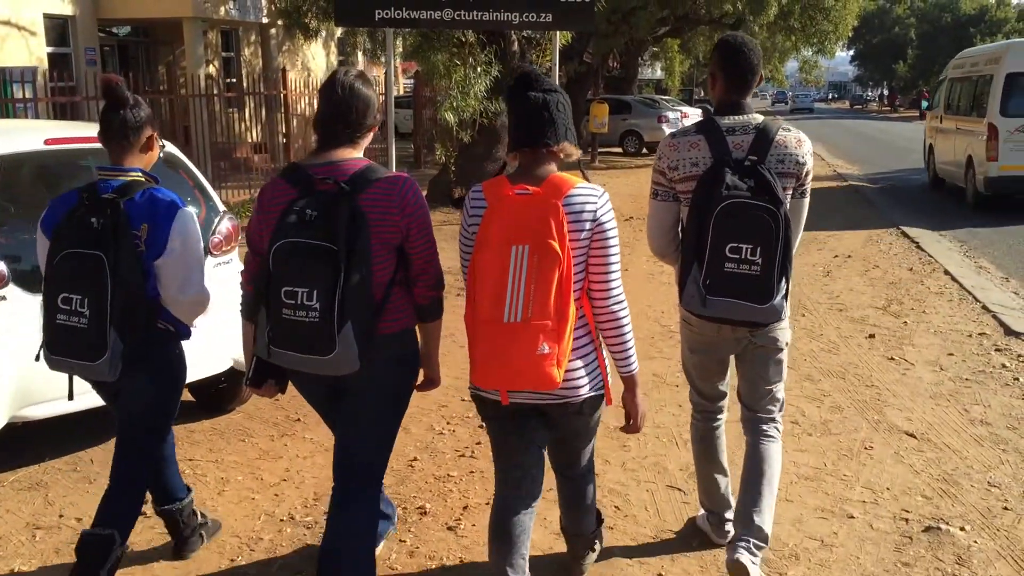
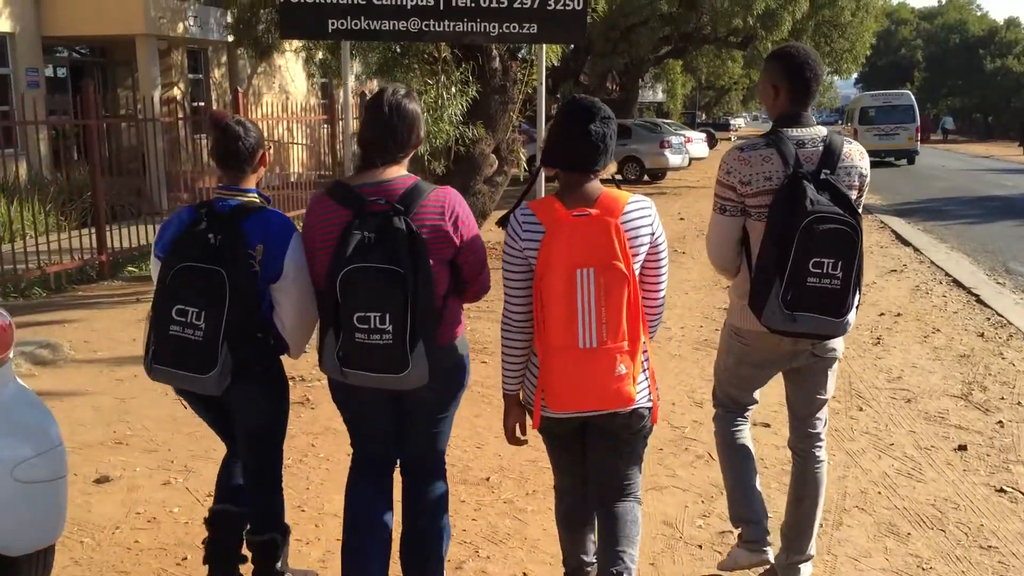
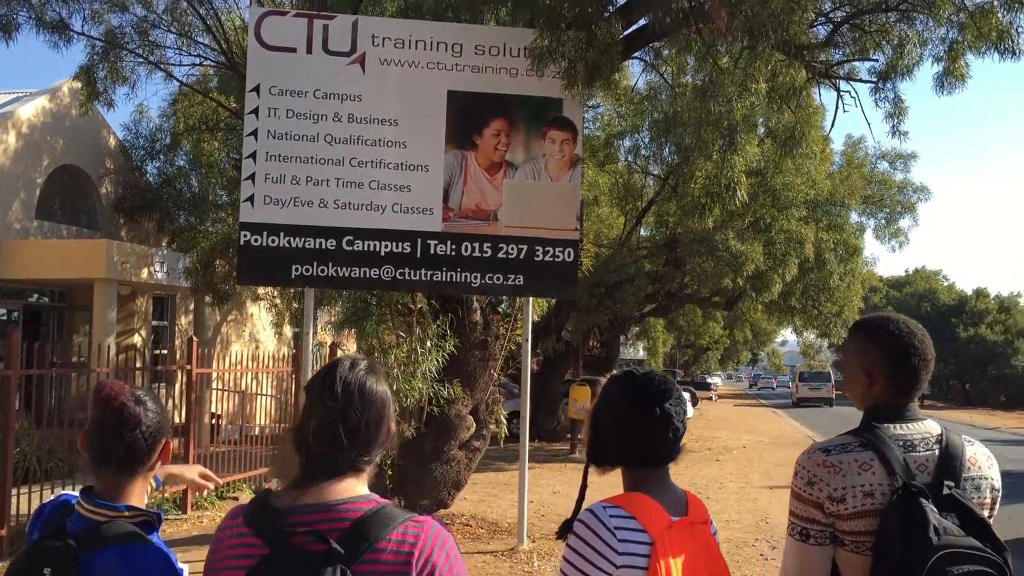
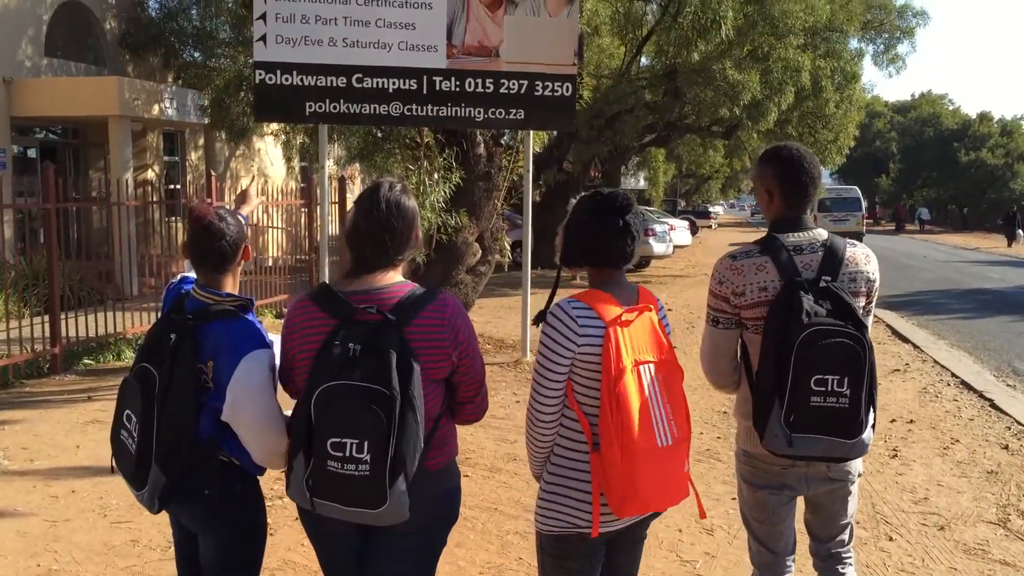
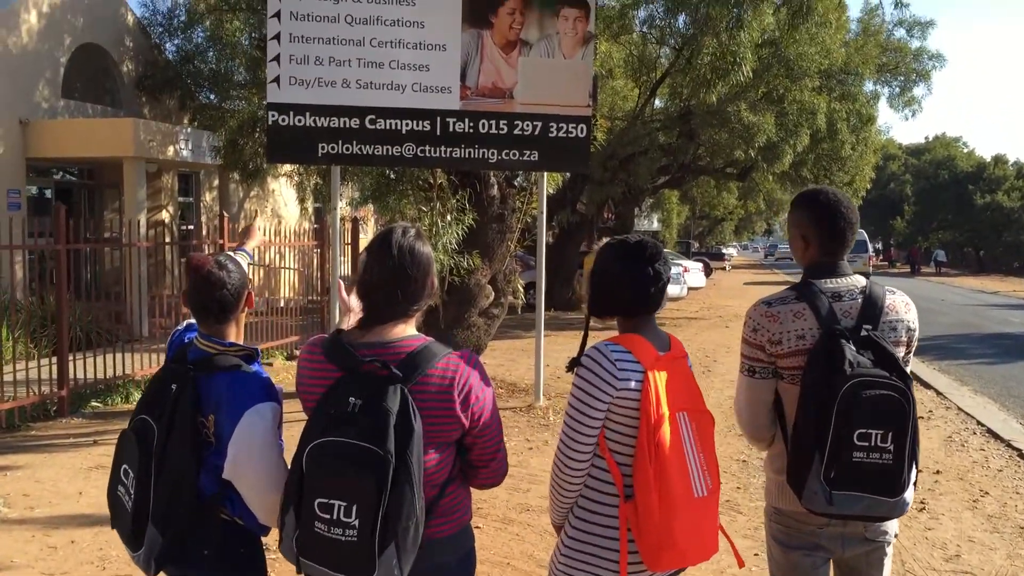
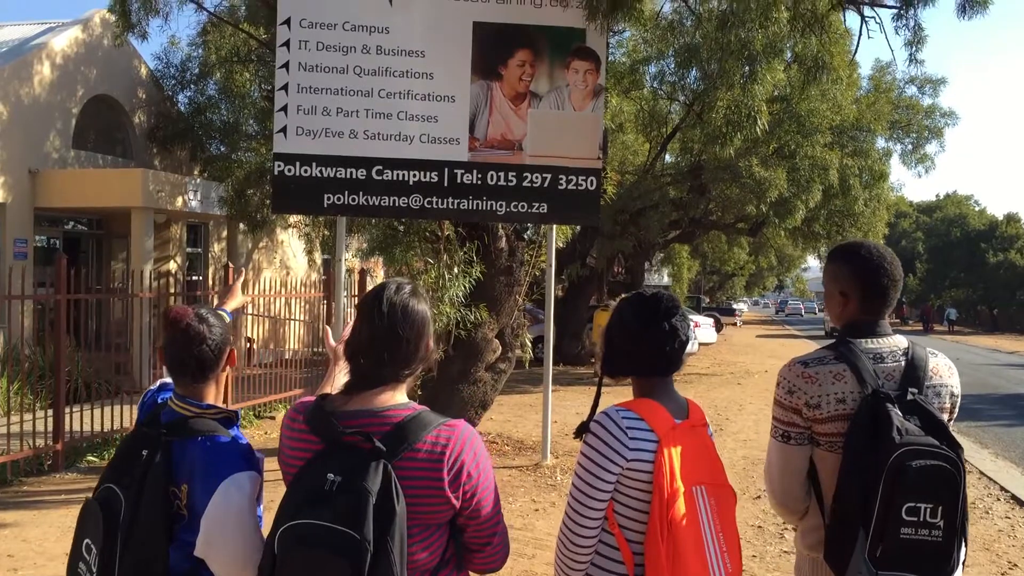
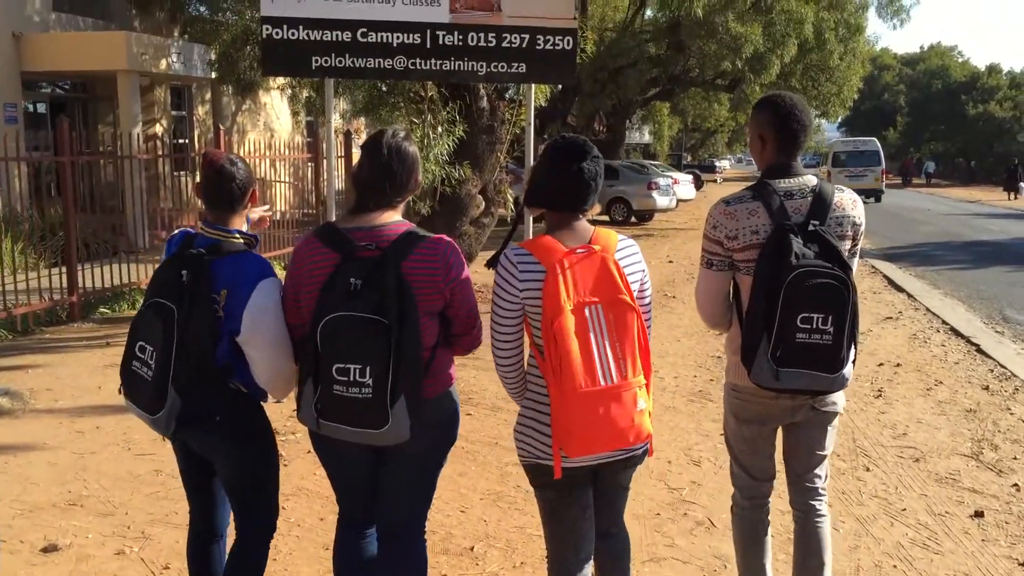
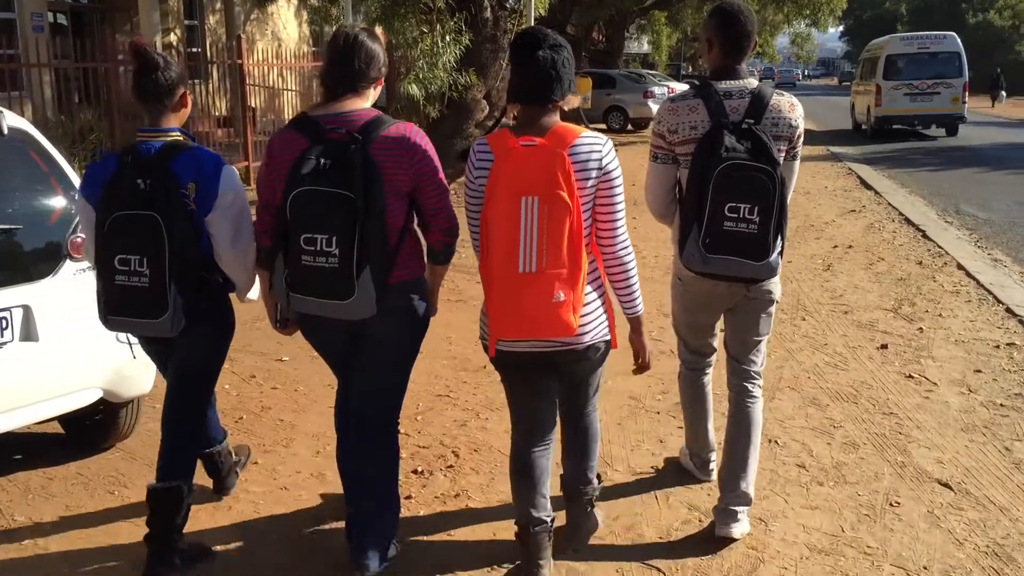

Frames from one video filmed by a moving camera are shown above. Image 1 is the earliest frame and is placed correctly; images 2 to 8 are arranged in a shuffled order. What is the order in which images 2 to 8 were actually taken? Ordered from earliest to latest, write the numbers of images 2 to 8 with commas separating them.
8, 2, 7, 4, 5, 6, 3
